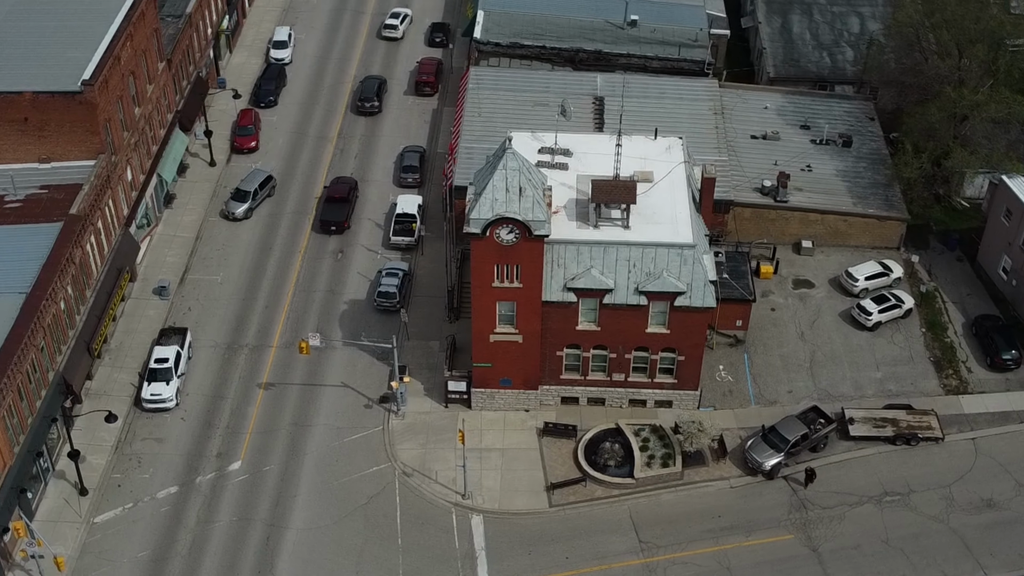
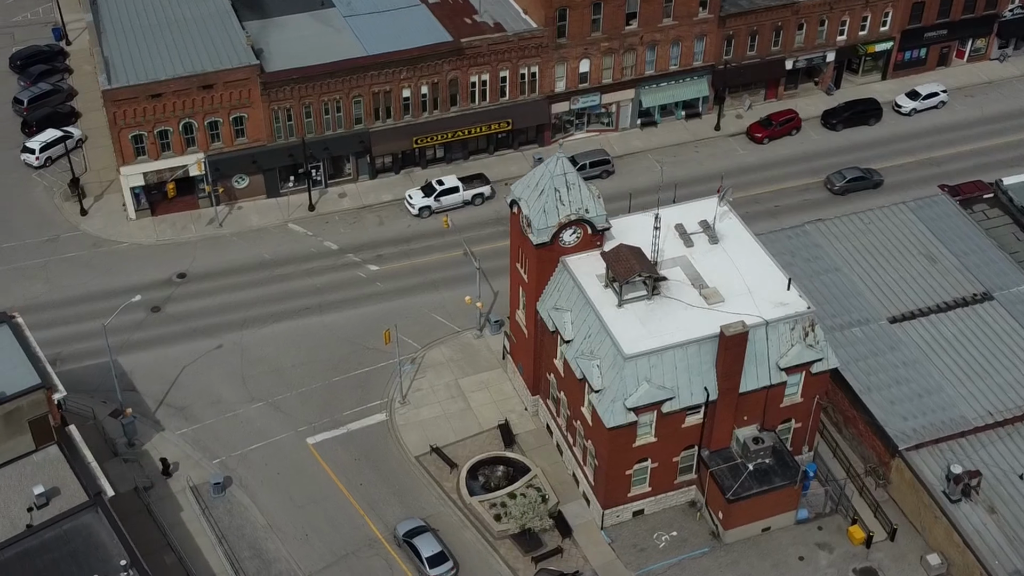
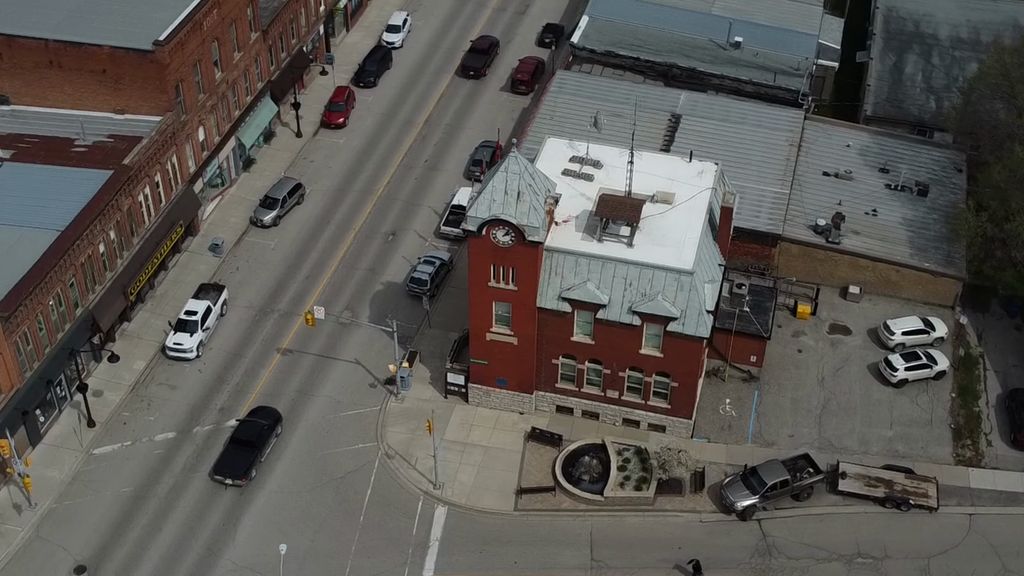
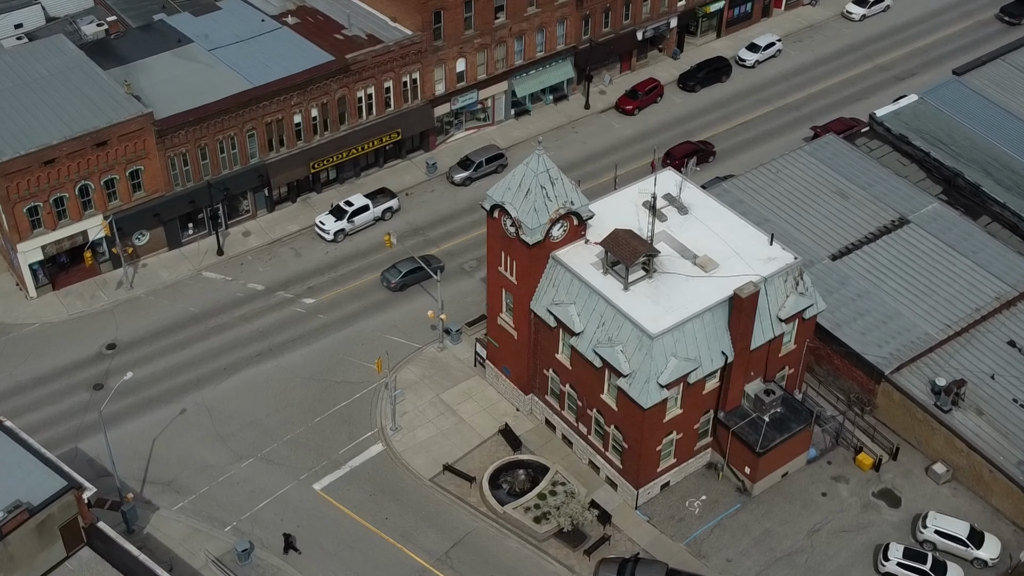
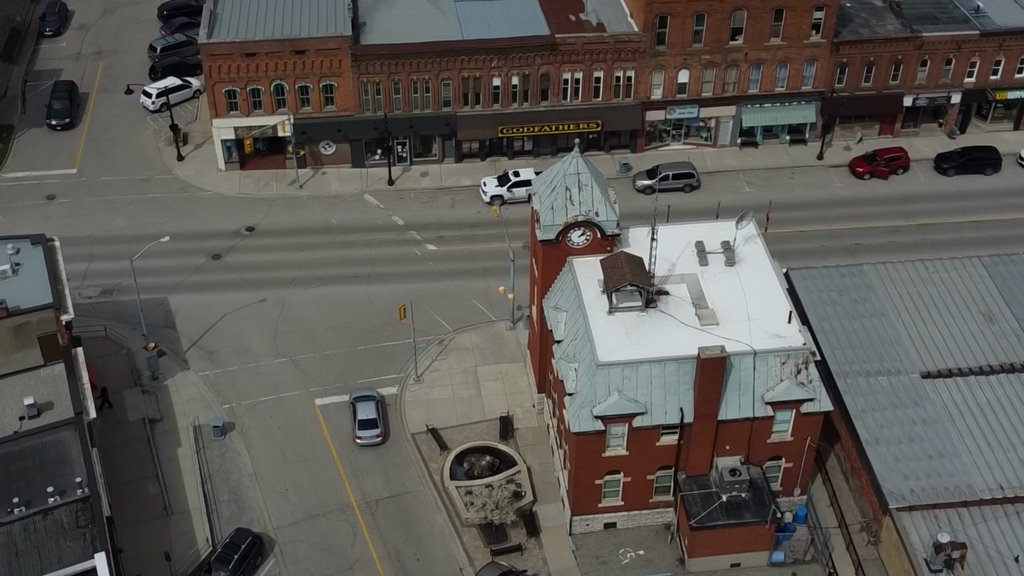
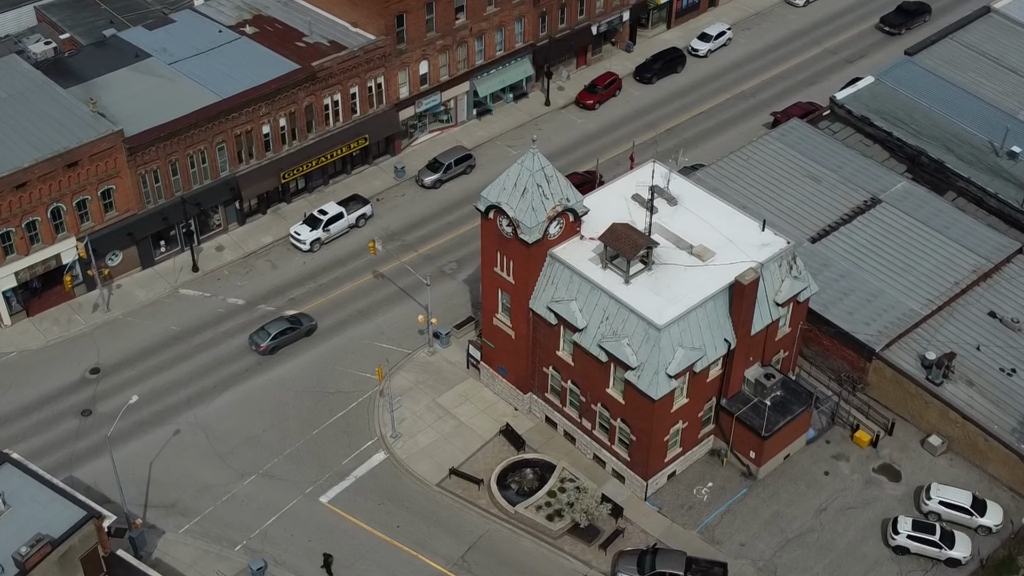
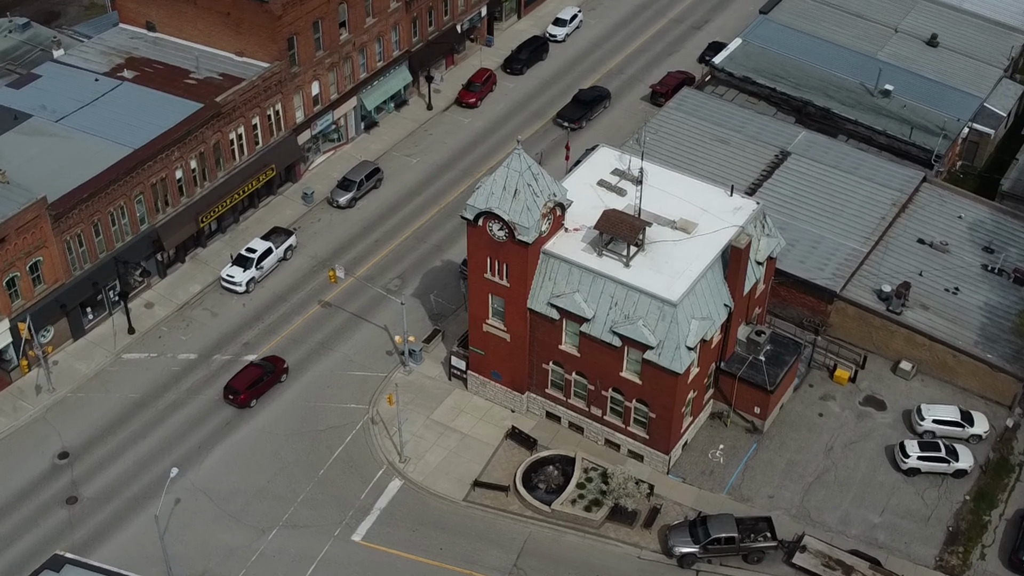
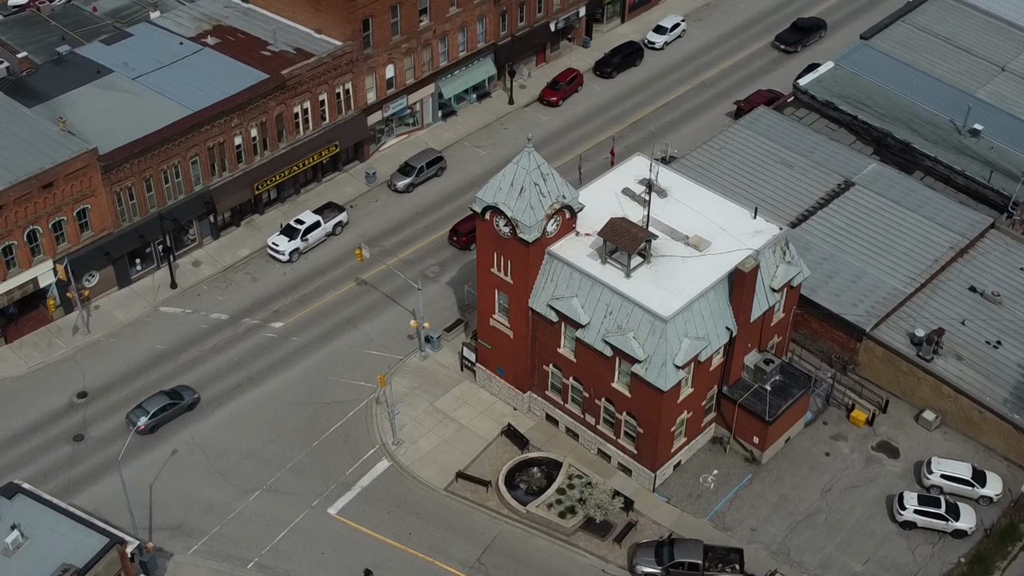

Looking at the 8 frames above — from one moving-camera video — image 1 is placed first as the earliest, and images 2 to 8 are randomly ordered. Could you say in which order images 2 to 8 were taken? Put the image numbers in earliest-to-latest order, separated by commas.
3, 7, 8, 6, 4, 2, 5
